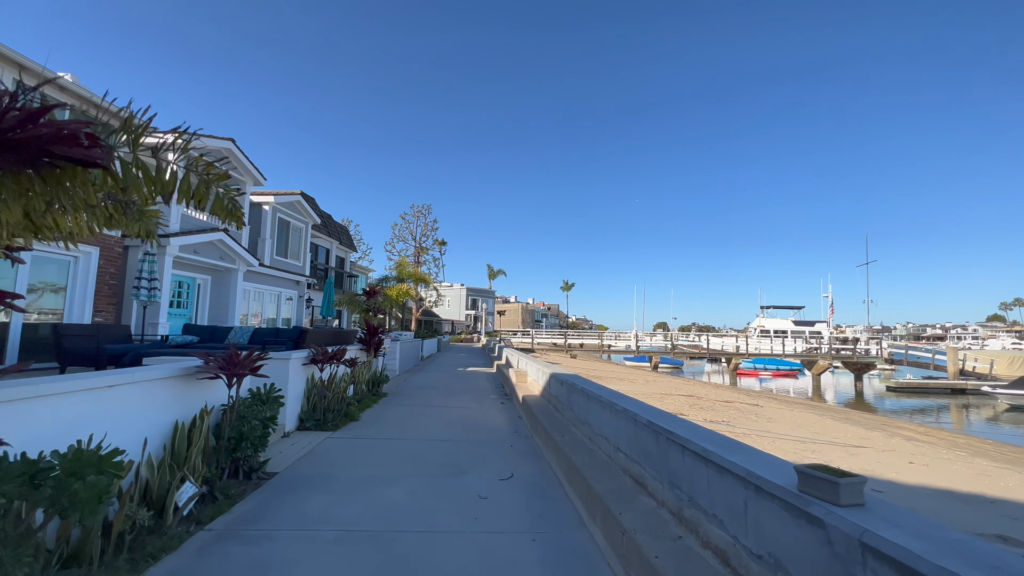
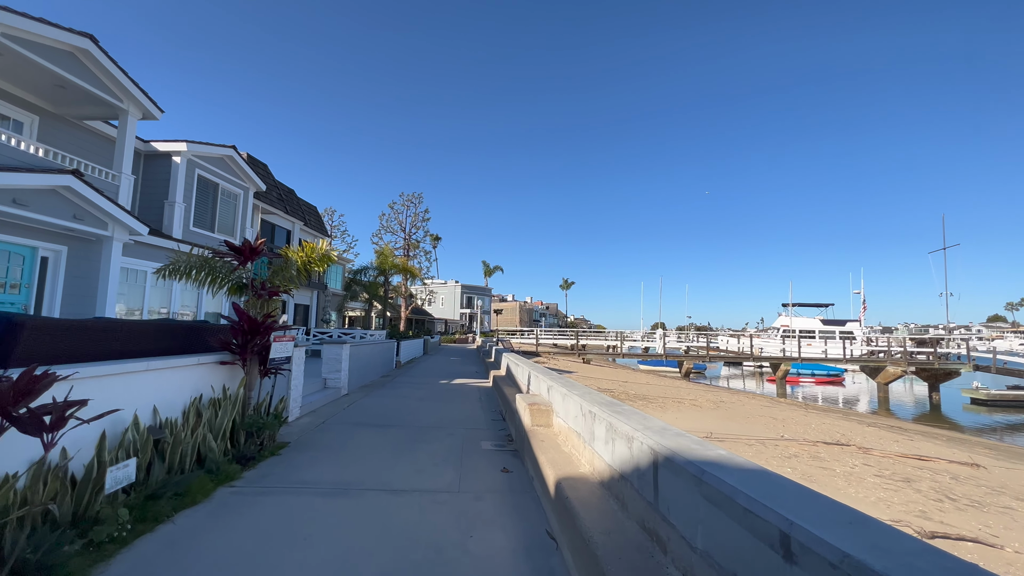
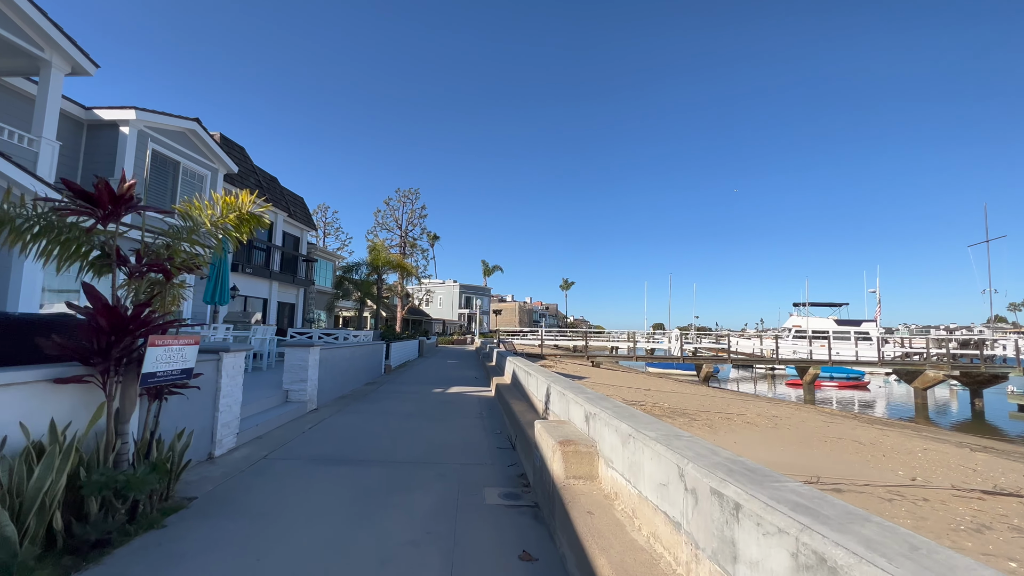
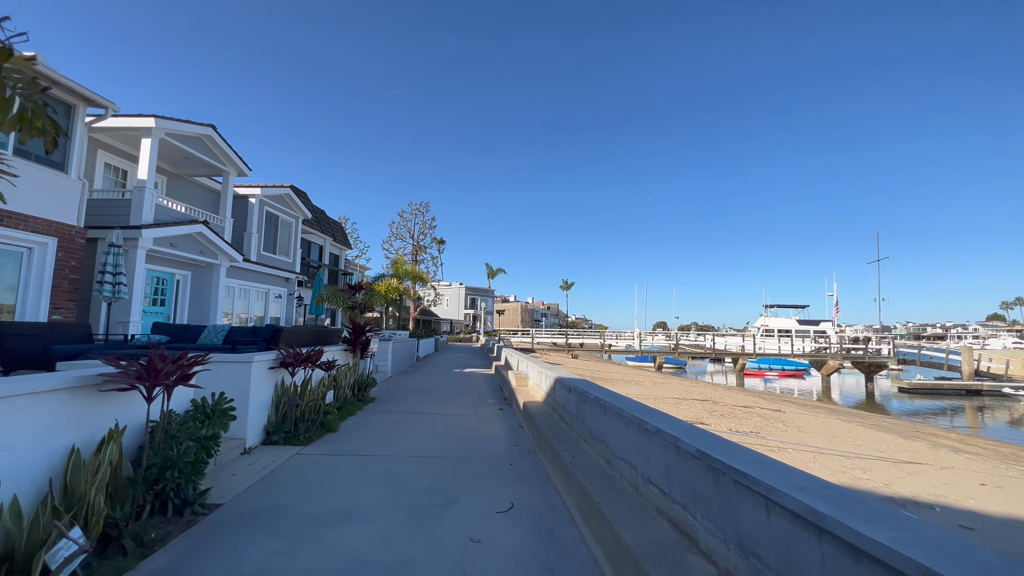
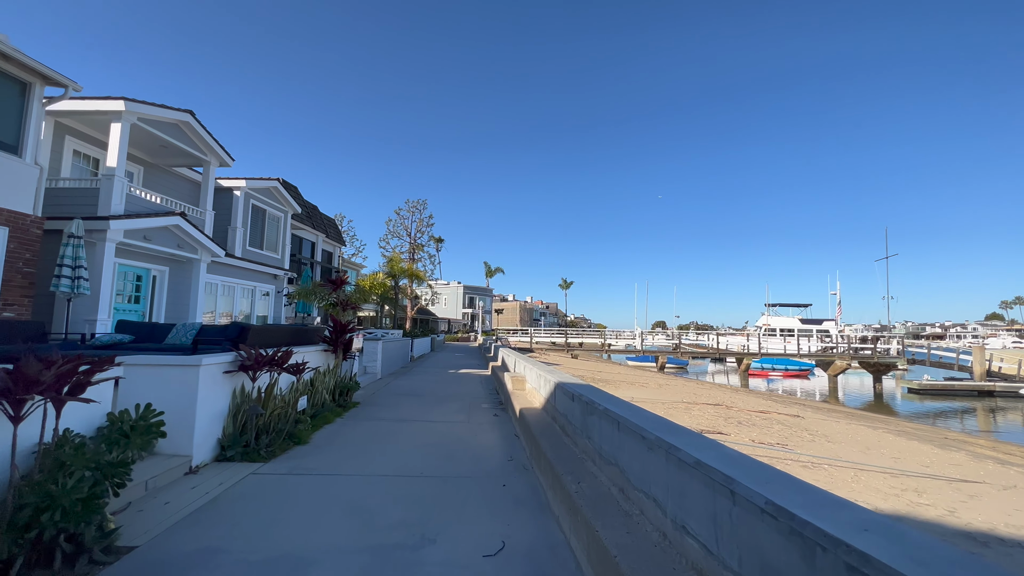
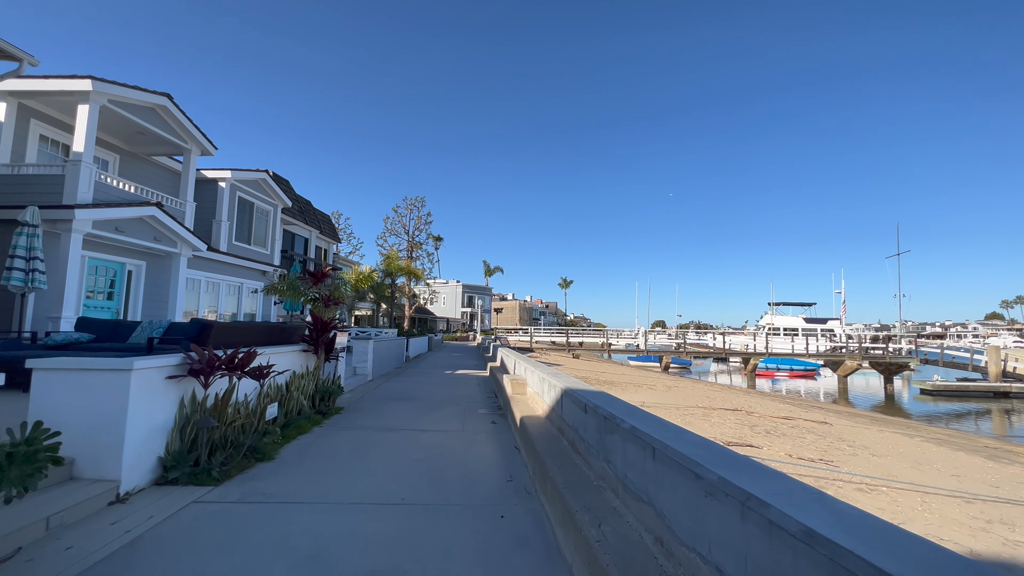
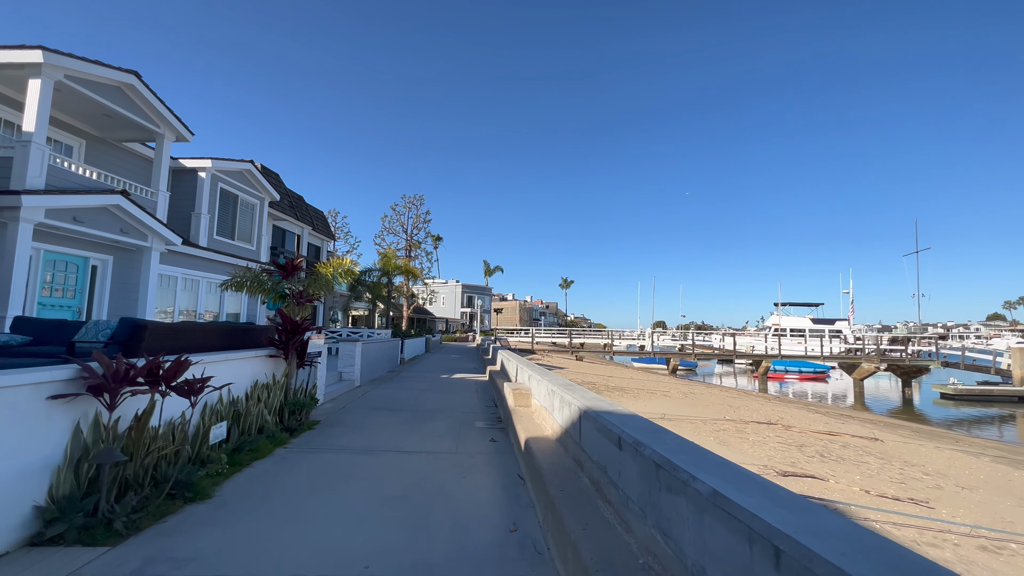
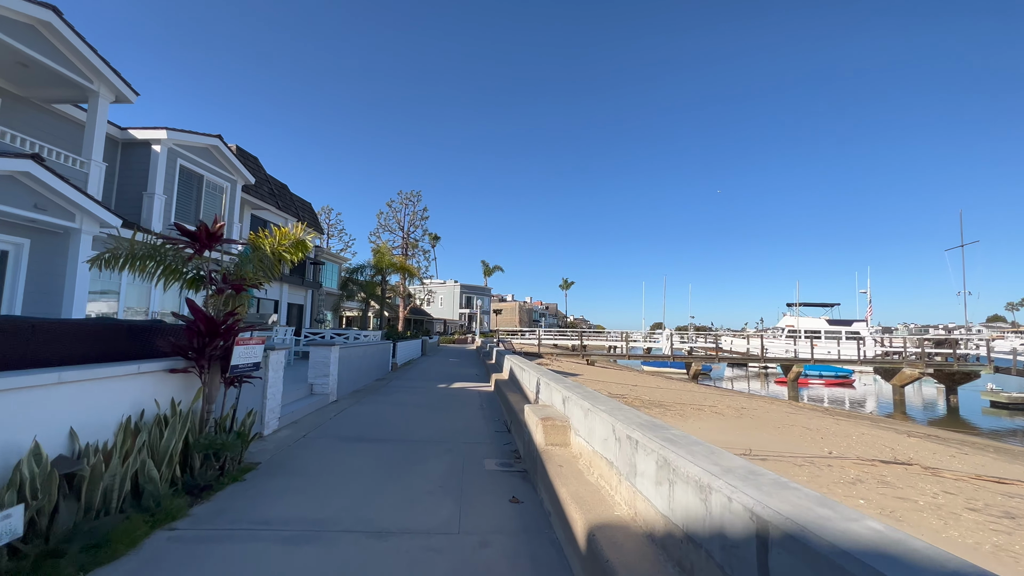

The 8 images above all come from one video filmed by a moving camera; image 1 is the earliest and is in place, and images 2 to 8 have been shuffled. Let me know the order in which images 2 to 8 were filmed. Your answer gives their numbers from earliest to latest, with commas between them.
4, 5, 6, 7, 2, 8, 3
